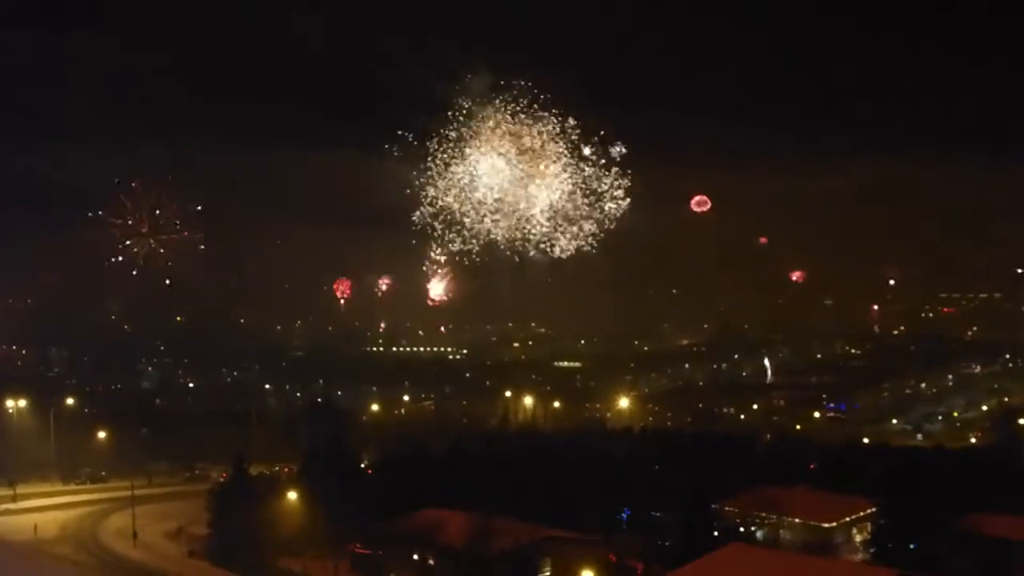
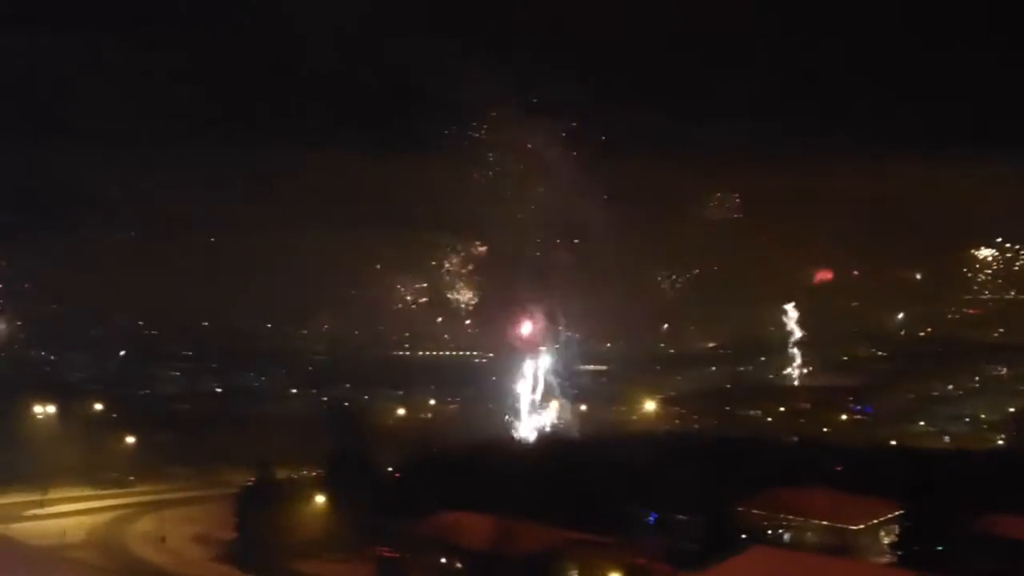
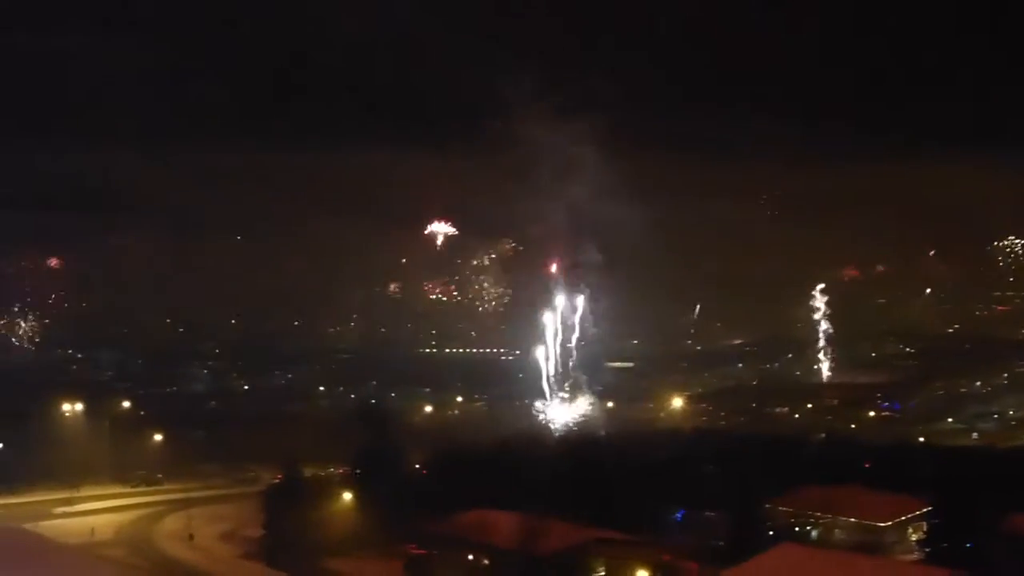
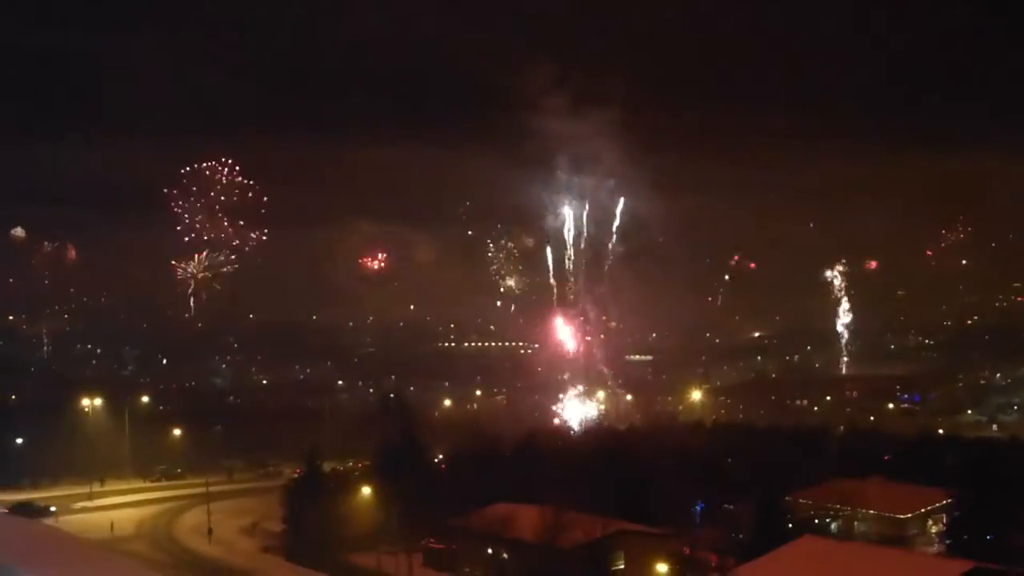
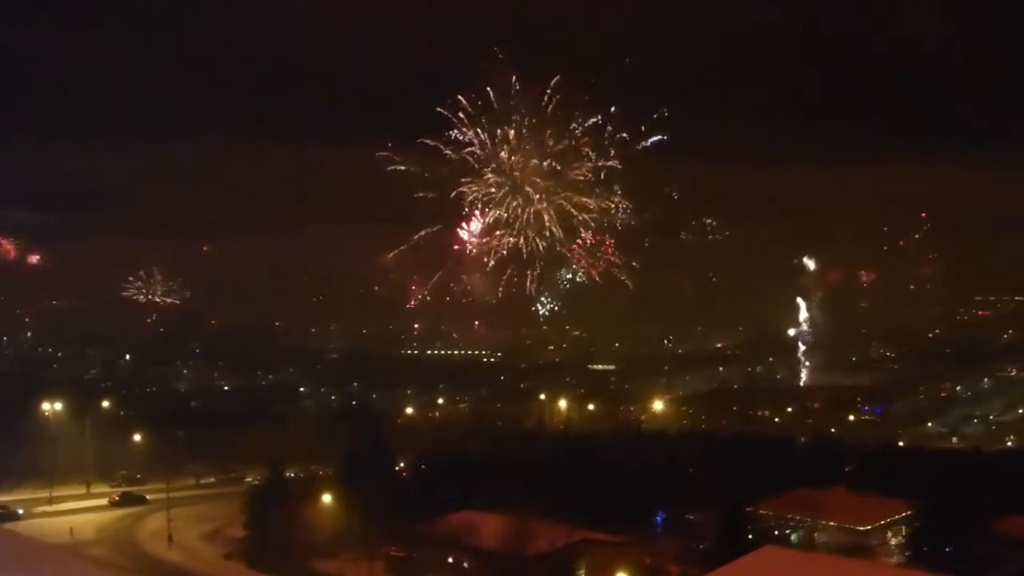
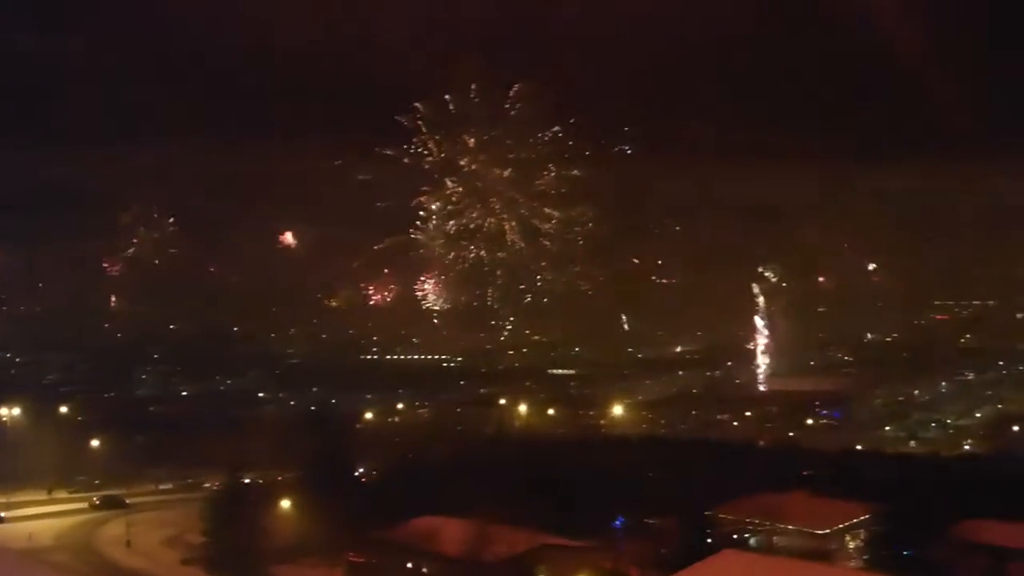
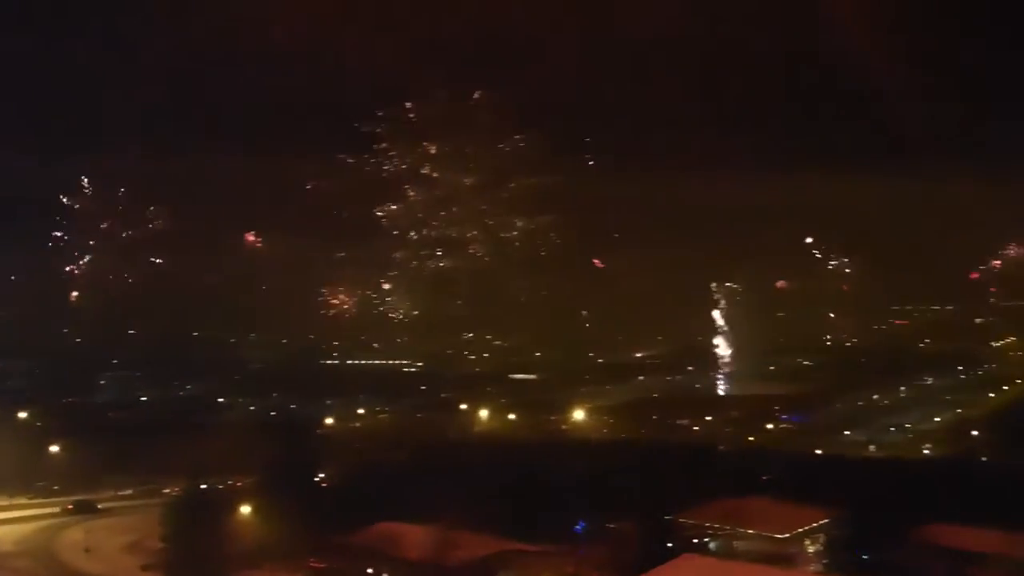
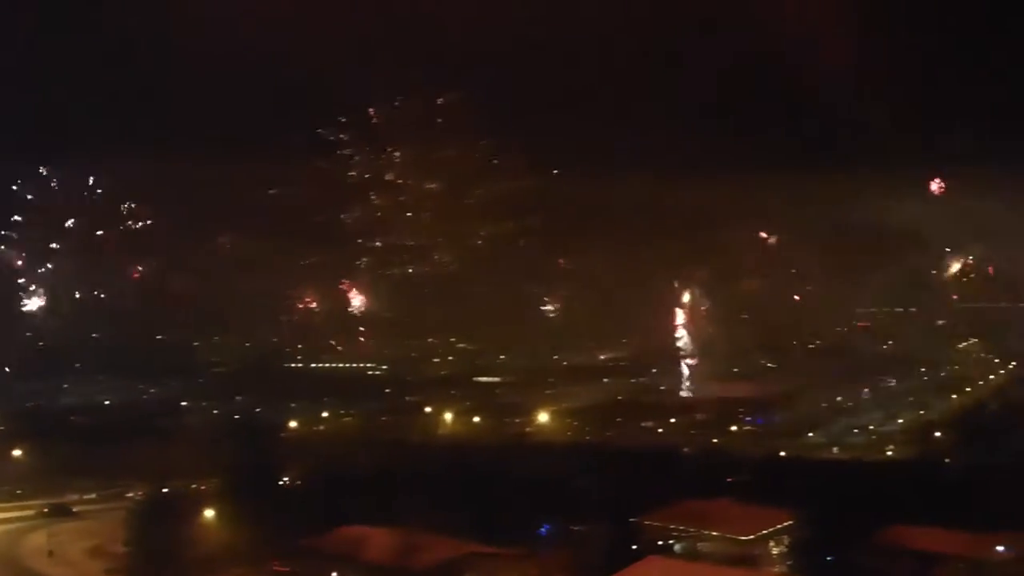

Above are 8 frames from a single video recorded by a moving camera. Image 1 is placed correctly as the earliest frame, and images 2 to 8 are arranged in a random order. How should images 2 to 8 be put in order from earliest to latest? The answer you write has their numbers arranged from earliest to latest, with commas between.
2, 3, 4, 5, 6, 7, 8
